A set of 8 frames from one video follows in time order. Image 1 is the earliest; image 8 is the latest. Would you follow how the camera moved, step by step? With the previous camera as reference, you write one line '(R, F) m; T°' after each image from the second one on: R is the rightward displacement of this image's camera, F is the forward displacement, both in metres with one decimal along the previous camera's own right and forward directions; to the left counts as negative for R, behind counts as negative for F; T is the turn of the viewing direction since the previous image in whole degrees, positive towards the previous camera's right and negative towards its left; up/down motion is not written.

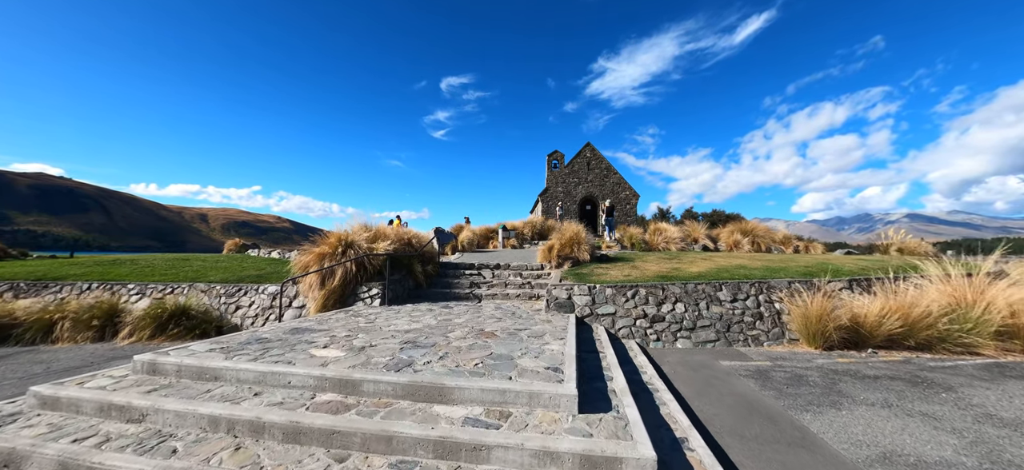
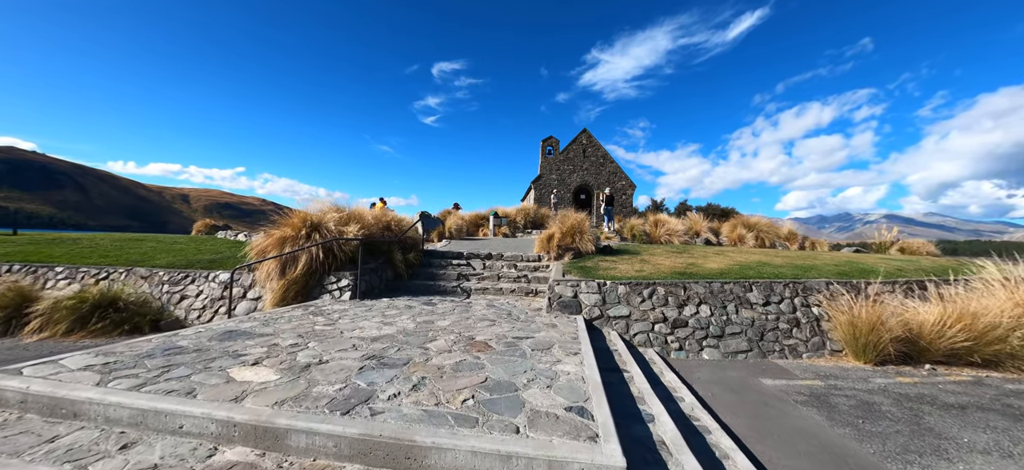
(-0.1, +1.1) m; +2°
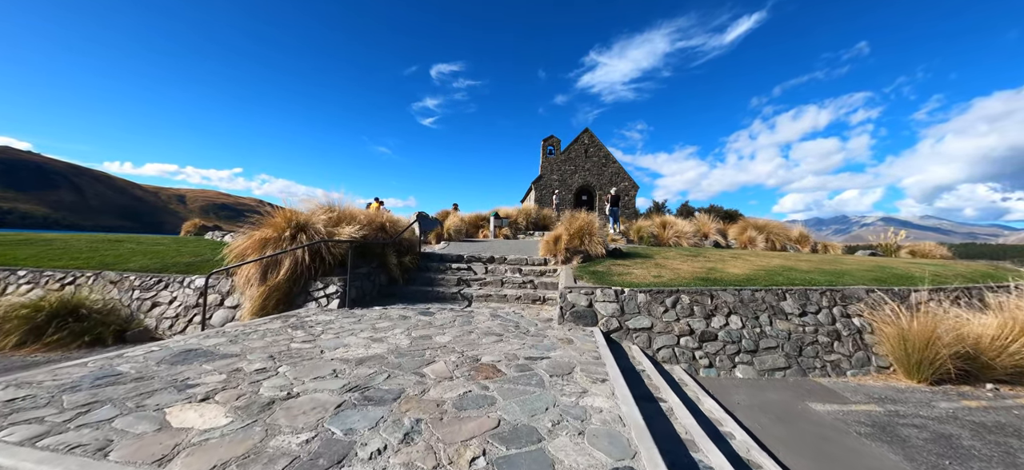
(-0.1, +0.6) m; 0°
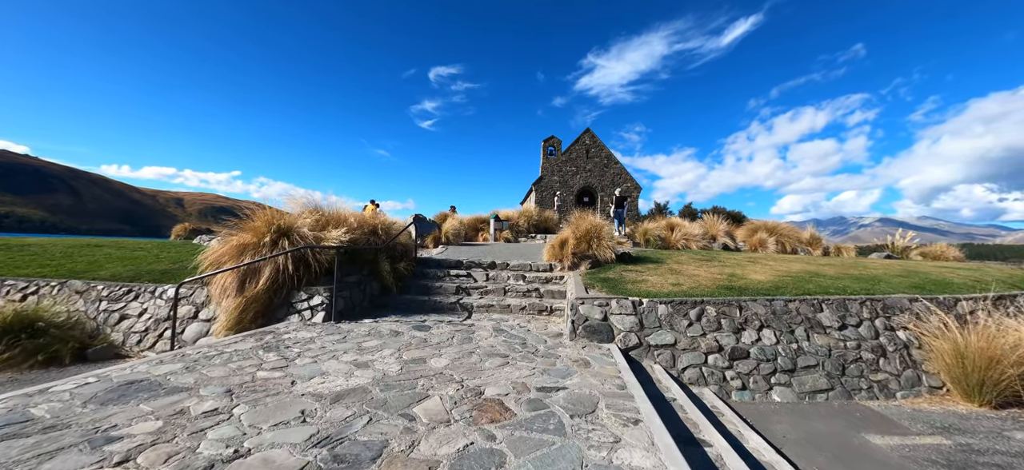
(-0.1, +0.5) m; 0°
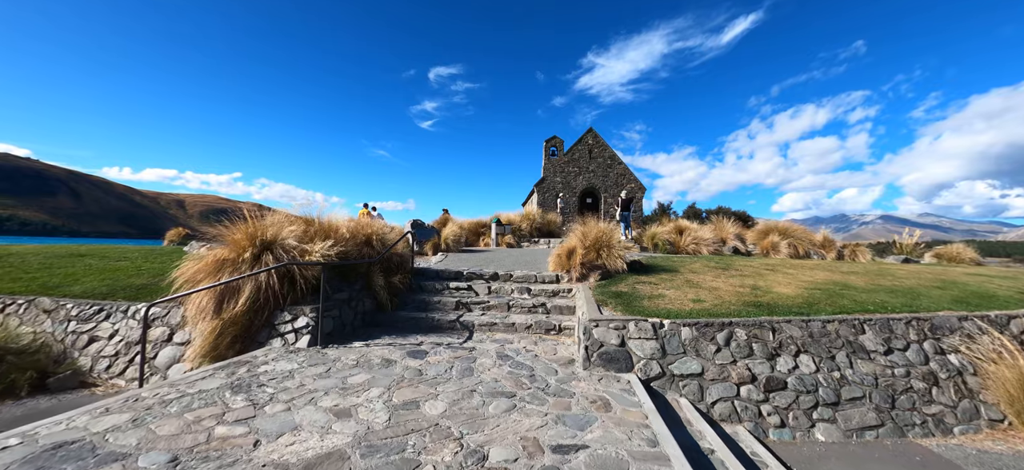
(0.0, +0.5) m; 0°
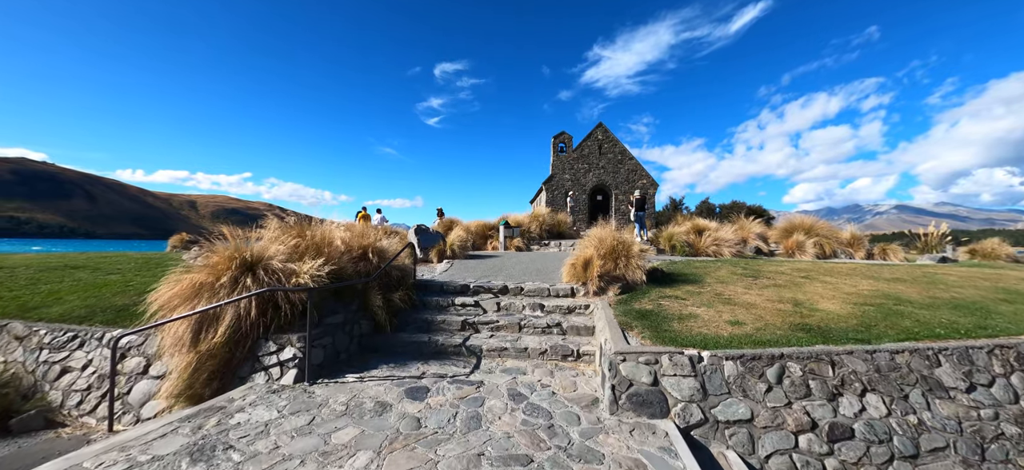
(0.0, +0.6) m; -1°
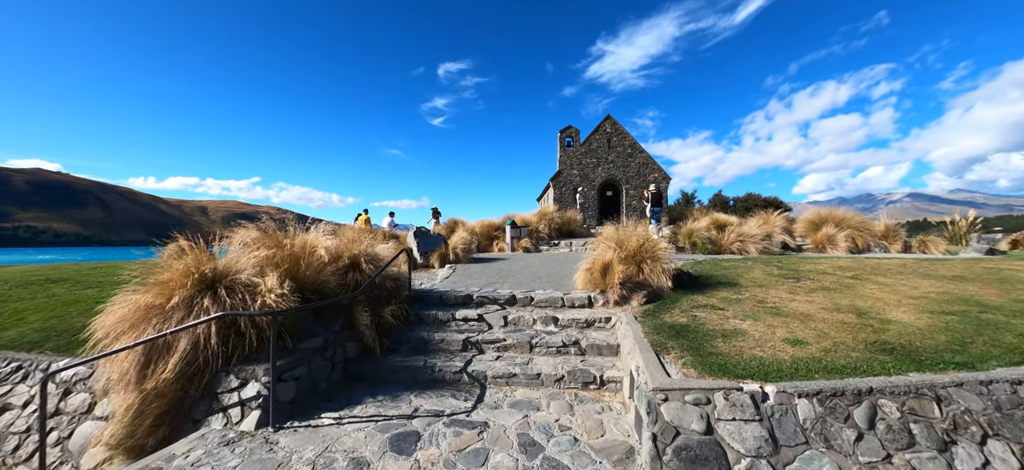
(0.0, +0.7) m; -1°
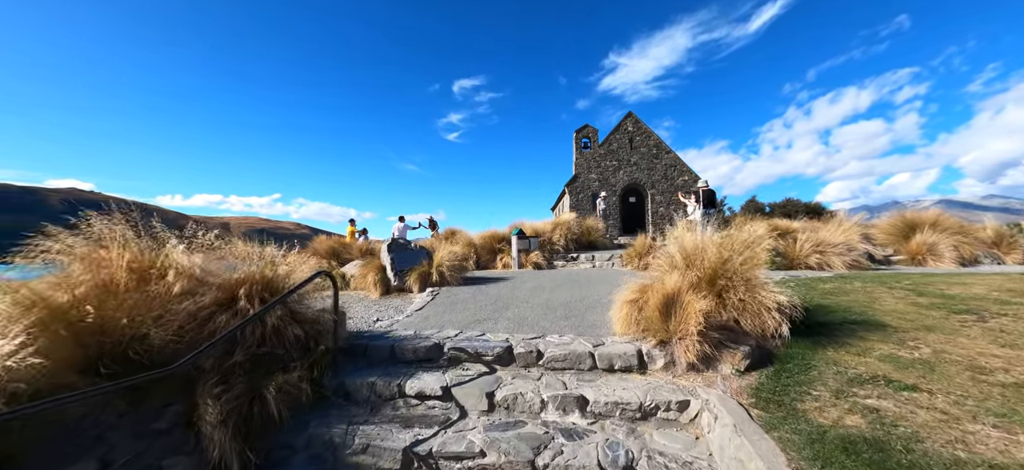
(+0.2, +2.1) m; -2°
